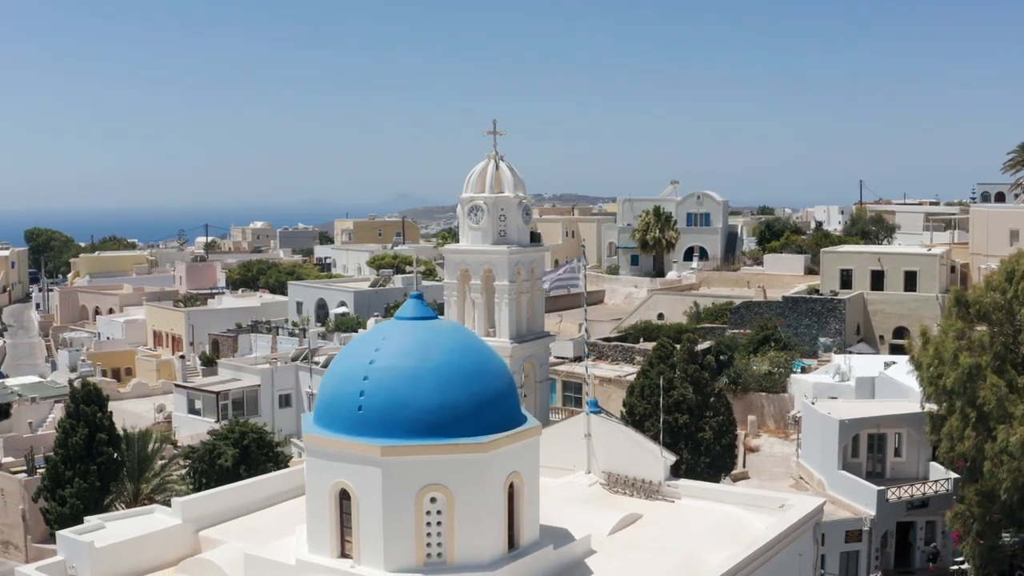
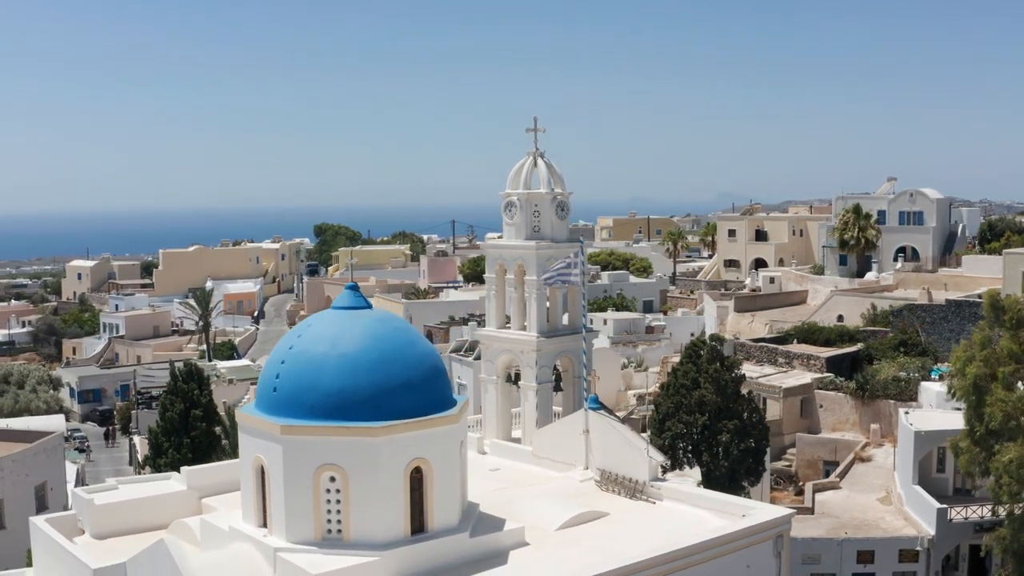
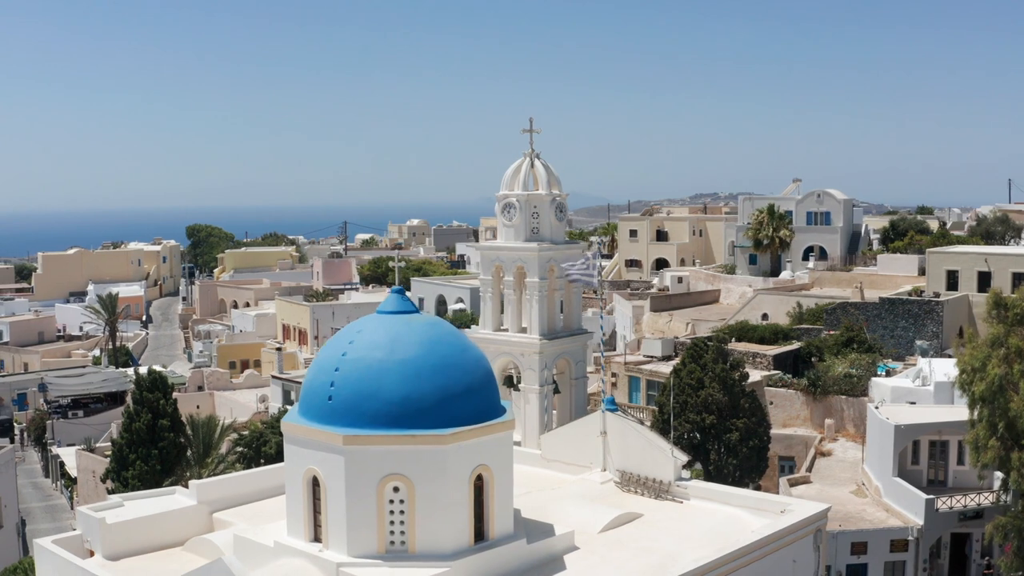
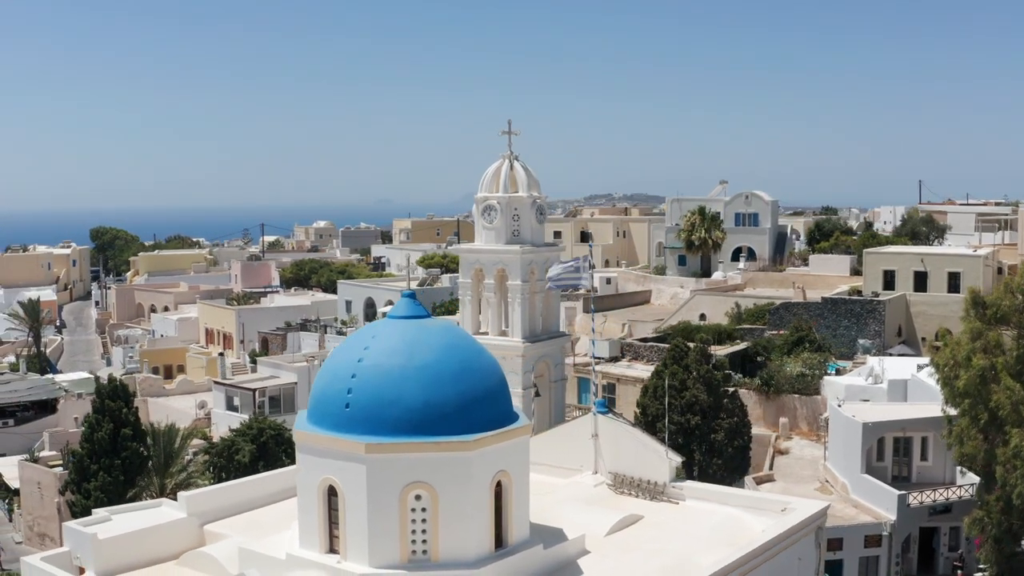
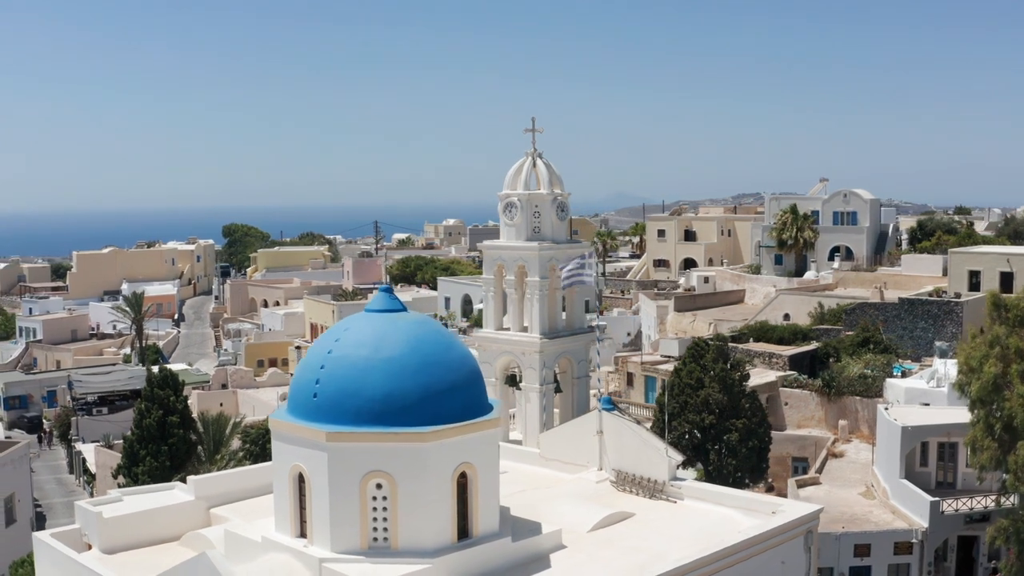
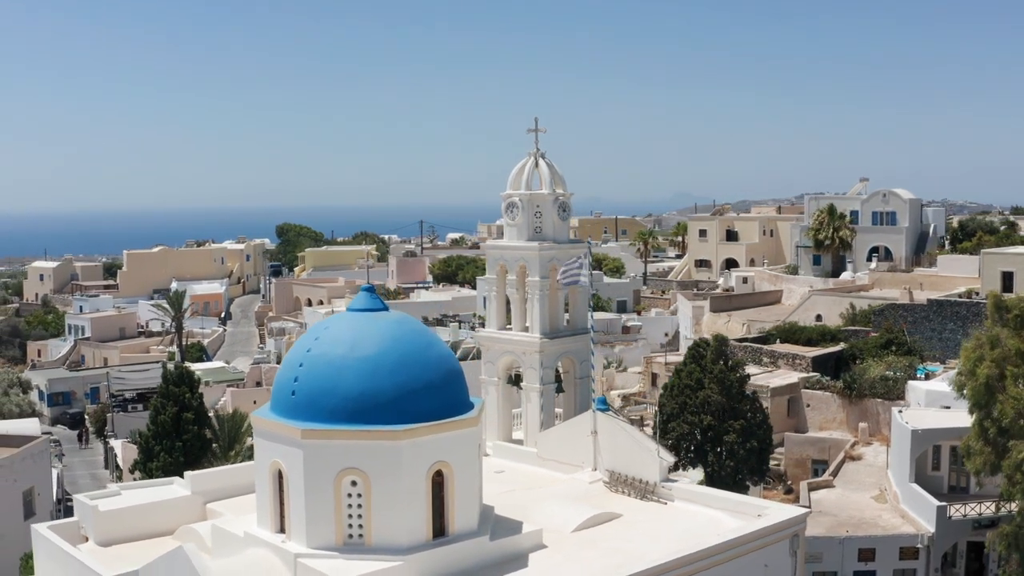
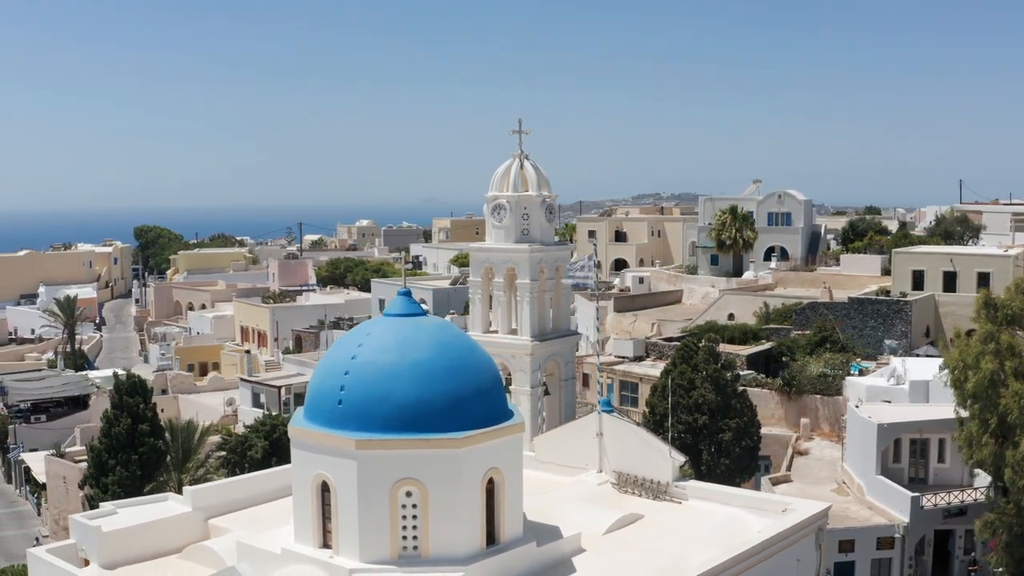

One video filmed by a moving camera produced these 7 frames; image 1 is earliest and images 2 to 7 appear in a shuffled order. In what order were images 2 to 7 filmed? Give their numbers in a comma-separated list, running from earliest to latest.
4, 7, 3, 5, 6, 2
